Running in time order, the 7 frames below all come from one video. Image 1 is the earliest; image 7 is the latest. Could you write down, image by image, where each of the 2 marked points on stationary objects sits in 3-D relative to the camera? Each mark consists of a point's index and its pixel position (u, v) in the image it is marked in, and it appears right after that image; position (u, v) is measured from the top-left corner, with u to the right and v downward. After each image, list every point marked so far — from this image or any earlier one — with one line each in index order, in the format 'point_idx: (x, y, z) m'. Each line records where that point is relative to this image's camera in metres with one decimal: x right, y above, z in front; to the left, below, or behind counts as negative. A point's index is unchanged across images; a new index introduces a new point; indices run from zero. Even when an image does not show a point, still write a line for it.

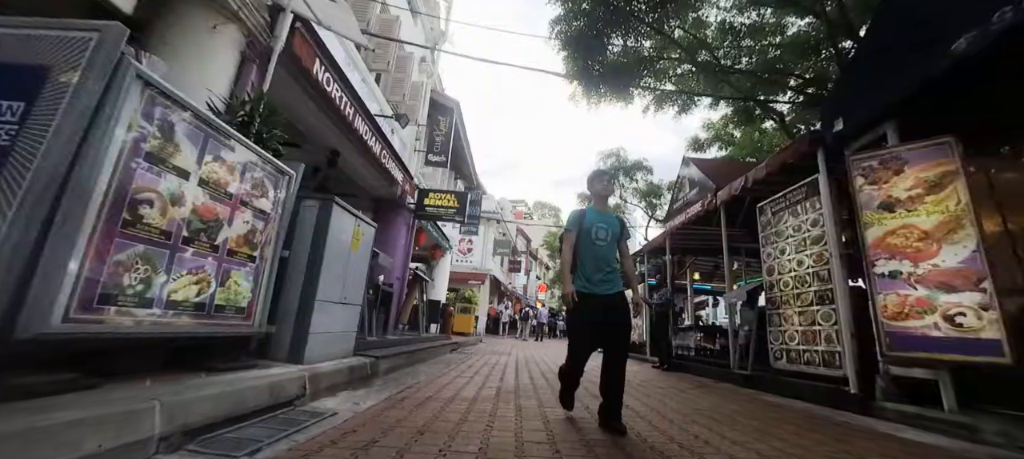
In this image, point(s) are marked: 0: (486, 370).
0: (-0.4, -2.3, +6.1) m
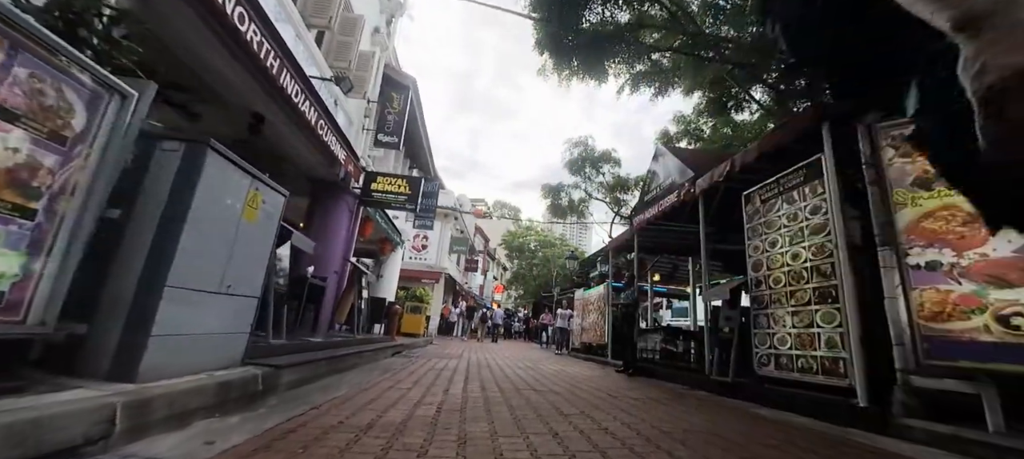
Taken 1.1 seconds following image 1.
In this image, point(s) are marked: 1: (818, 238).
0: (-1.1, -2.1, +5.2) m
1: (+2.9, -0.1, +3.6) m
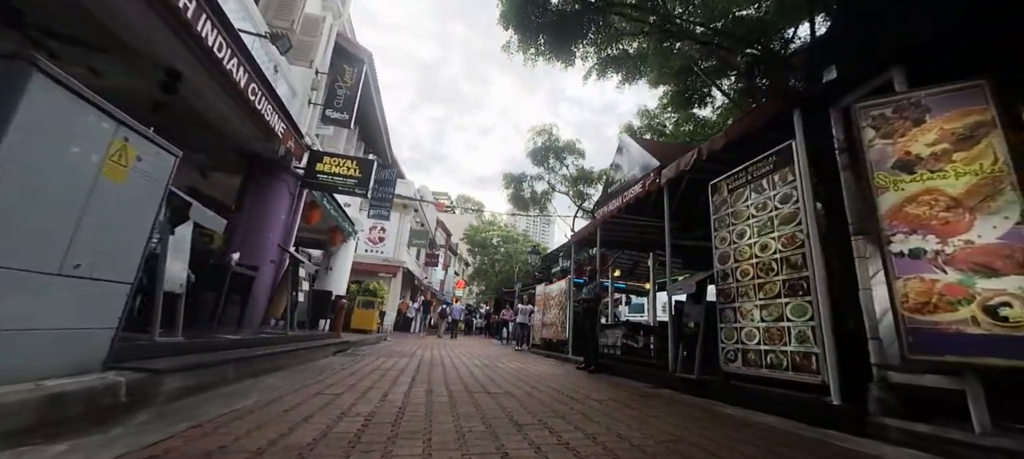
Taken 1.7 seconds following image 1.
0: (-1.7, -1.9, +4.6) m
1: (+2.5, 0.0, +3.4) m
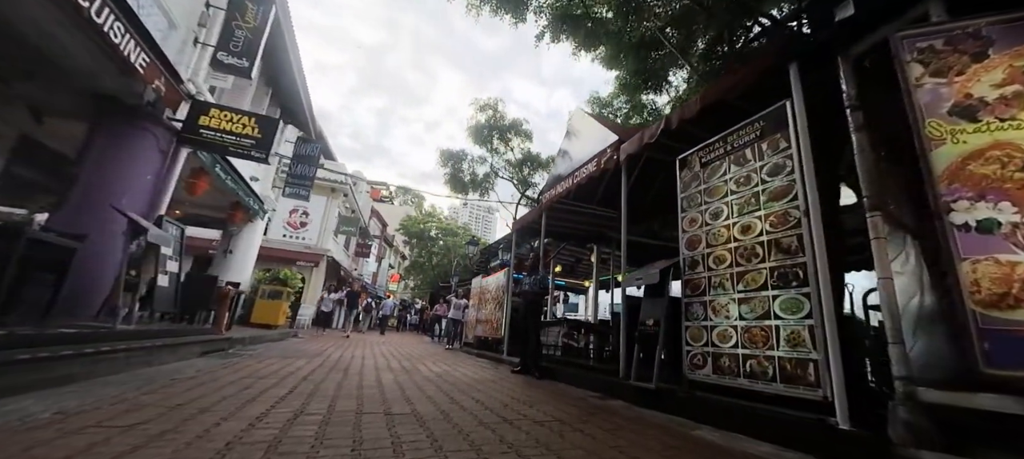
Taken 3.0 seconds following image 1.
0: (-2.5, -1.4, +3.3) m
1: (+2.0, +0.2, +2.7) m
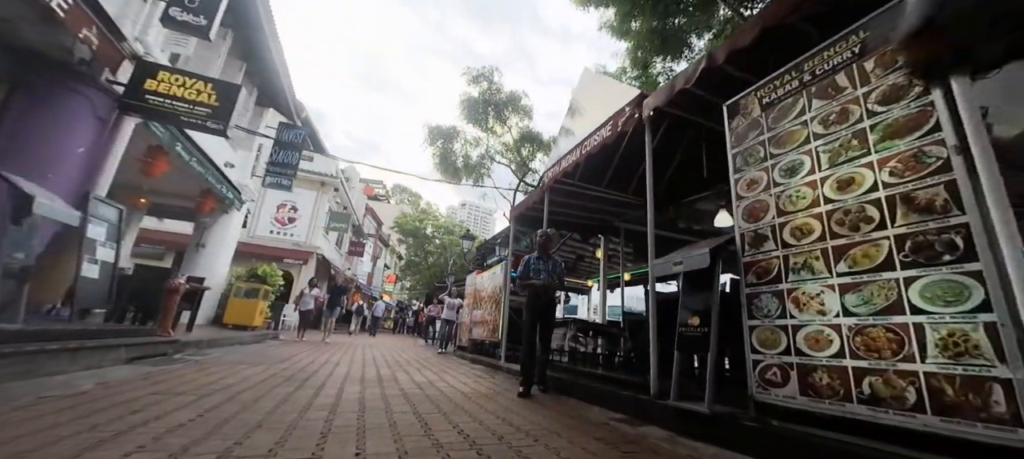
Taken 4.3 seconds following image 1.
0: (-2.5, -1.2, +2.4) m
1: (+2.0, +0.4, +1.8) m
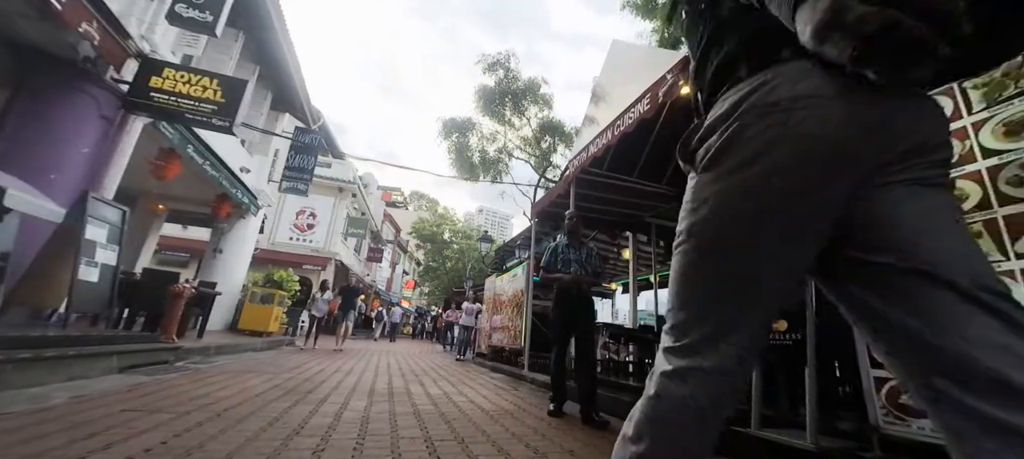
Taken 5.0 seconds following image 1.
0: (-2.4, -1.1, +2.0) m
1: (+2.1, +0.6, +1.2) m
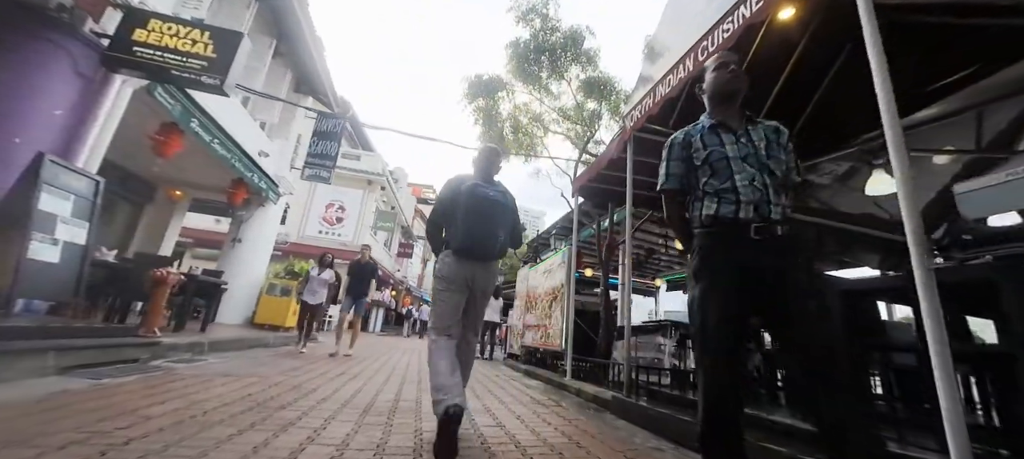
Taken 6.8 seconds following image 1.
0: (-2.2, -0.8, +1.1) m
1: (+2.2, +0.9, 0.0) m
